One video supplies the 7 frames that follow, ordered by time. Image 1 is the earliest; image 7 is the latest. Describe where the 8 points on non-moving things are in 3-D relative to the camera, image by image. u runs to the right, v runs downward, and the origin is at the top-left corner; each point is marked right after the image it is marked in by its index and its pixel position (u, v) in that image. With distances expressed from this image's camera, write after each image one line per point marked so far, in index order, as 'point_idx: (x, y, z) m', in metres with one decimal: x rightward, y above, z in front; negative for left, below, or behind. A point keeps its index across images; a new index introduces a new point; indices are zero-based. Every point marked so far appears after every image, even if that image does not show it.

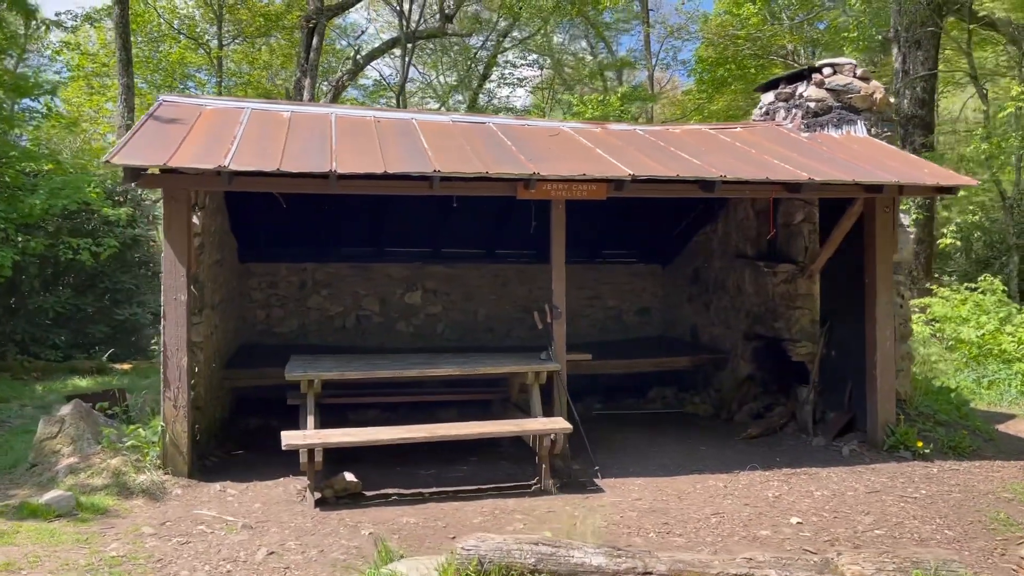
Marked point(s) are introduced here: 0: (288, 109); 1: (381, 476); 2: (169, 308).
0: (-1.6, +1.3, +6.4) m
1: (-0.8, -1.2, +5.5) m
2: (-2.0, -0.1, +5.2) m
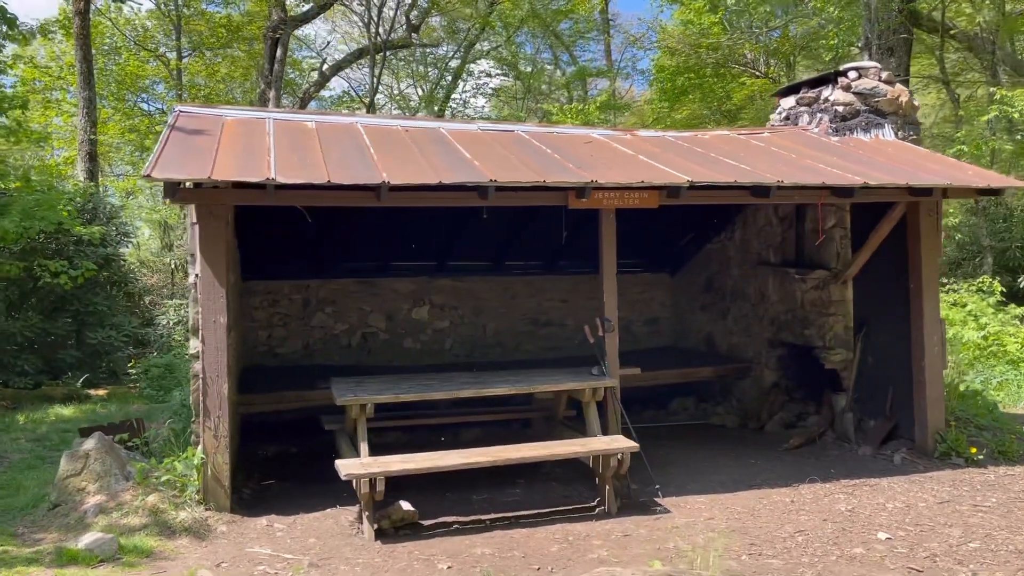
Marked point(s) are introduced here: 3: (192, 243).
0: (-1.4, +1.2, +6.1) m
1: (-0.5, -1.3, +5.3) m
2: (-1.7, -0.2, +4.9) m
3: (-2.0, +0.3, +5.4) m
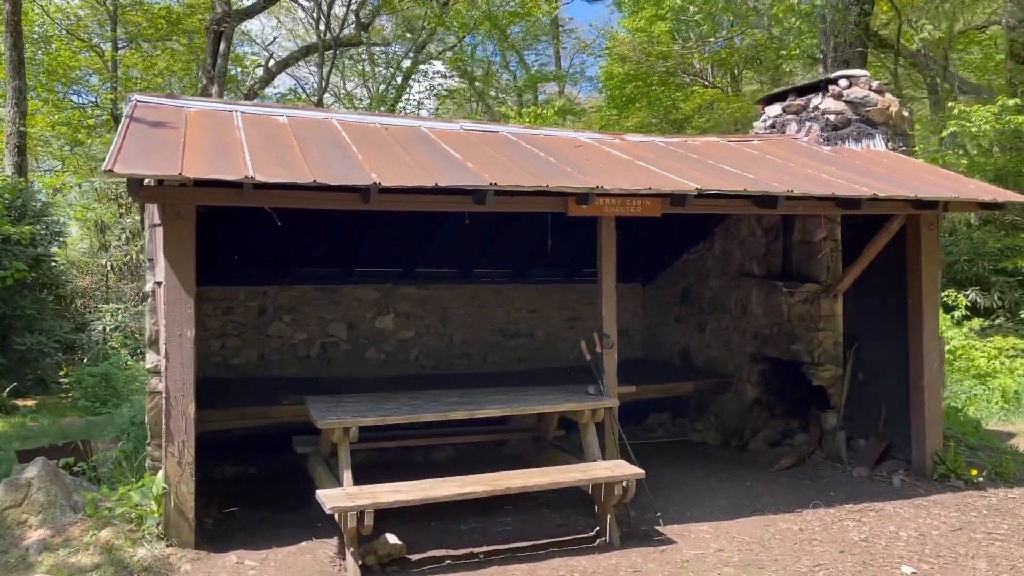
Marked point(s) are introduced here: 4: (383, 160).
0: (-1.4, +1.1, +5.6) m
1: (-0.5, -1.3, +4.8) m
2: (-1.7, -0.3, +4.3) m
3: (-2.0, +0.2, +4.9) m
4: (-0.7, +0.7, +4.9) m
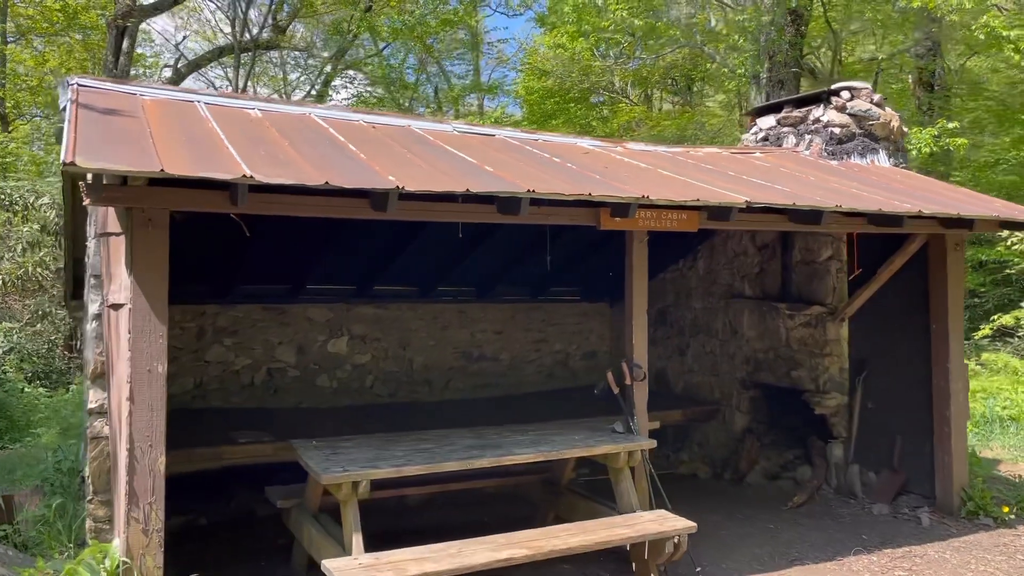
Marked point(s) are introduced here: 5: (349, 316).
0: (-1.4, +1.0, +4.8) m
1: (-0.4, -1.4, +4.1) m
2: (-1.5, -0.4, +3.5) m
3: (-1.8, +0.1, +4.0) m
4: (-0.6, +0.6, +4.2) m
5: (-1.4, -0.2, +7.8) m
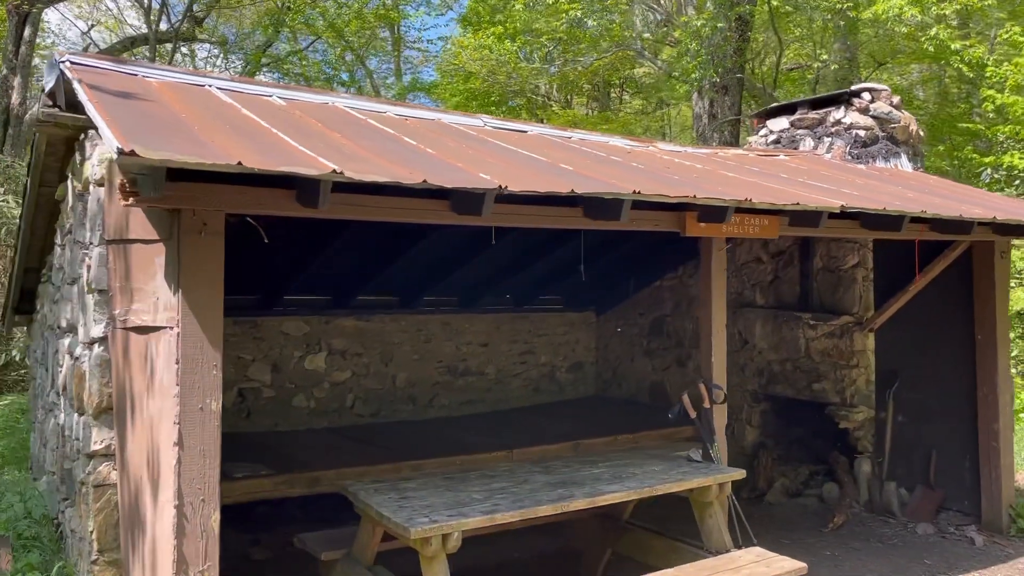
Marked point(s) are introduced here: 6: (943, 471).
0: (-1.1, +0.9, +4.2) m
1: (0.0, -1.5, +3.5) m
2: (-1.0, -0.4, +2.8) m
3: (-1.5, 0.0, +3.3) m
4: (-0.2, +0.5, +3.6) m
5: (-1.5, -0.3, +7.1) m
6: (+2.8, -1.2, +5.7) m
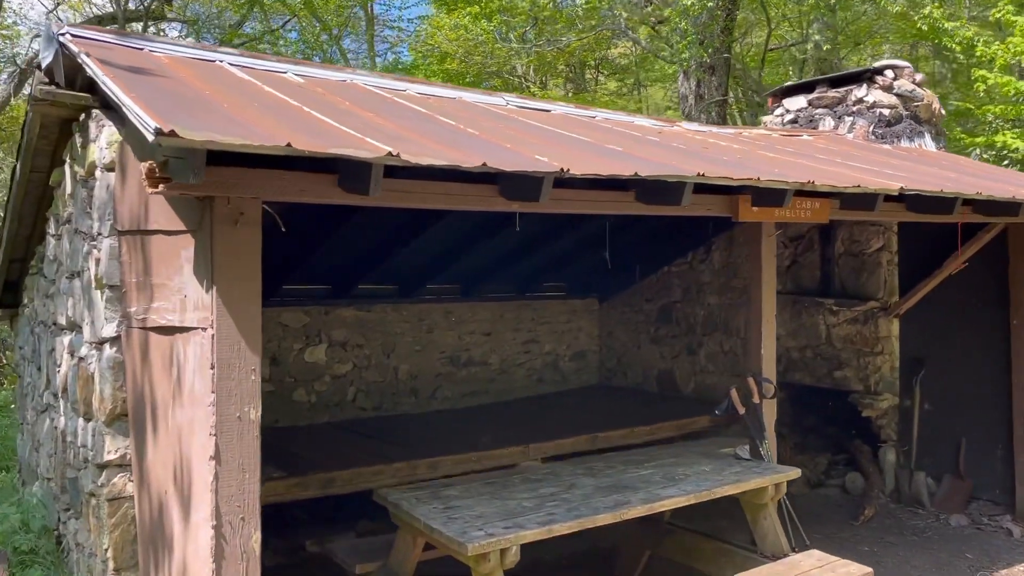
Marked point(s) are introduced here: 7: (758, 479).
0: (-0.9, +1.0, +3.8) m
1: (+0.2, -1.5, +3.3) m
2: (-0.8, -0.4, +2.5) m
3: (-1.3, +0.1, +3.0) m
4: (-0.1, +0.6, +3.3) m
5: (-1.4, -0.2, +6.8) m
6: (+2.9, -1.1, +5.6) m
7: (+1.0, -0.8, +3.6) m
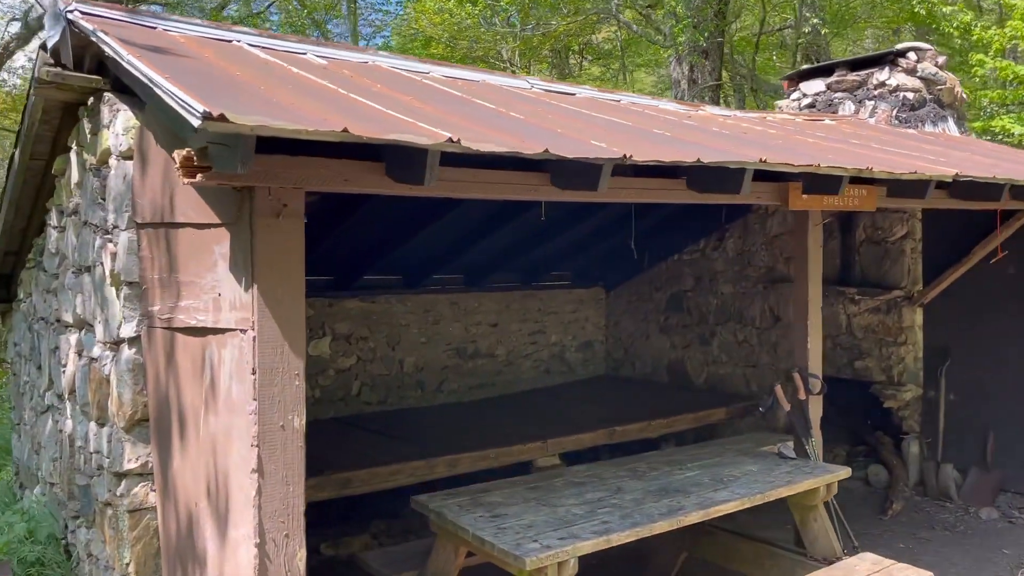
0: (-0.8, +1.0, +3.6) m
1: (+0.4, -1.5, +3.1) m
2: (-0.6, -0.4, +2.3) m
3: (-1.1, +0.1, +2.8) m
4: (+0.1, +0.6, +3.1) m
5: (-1.3, -0.2, +6.6) m
6: (+3.0, -1.0, +5.5) m
7: (+1.1, -0.7, +3.5) m
